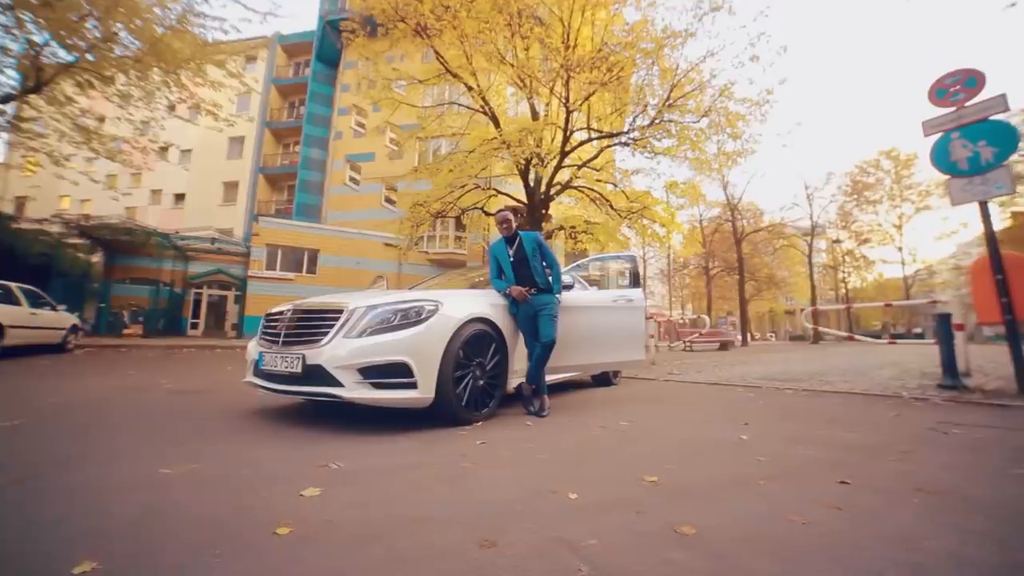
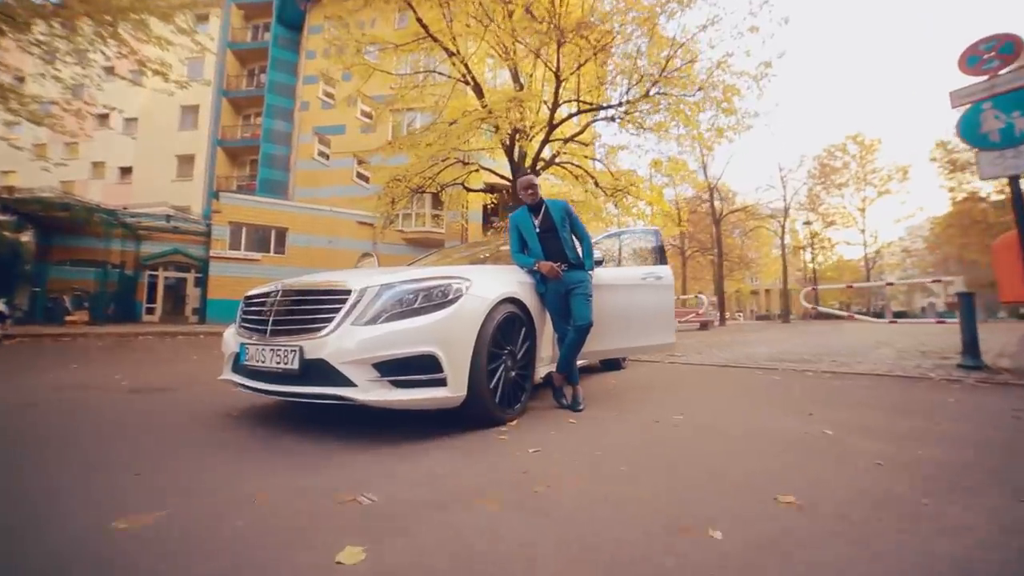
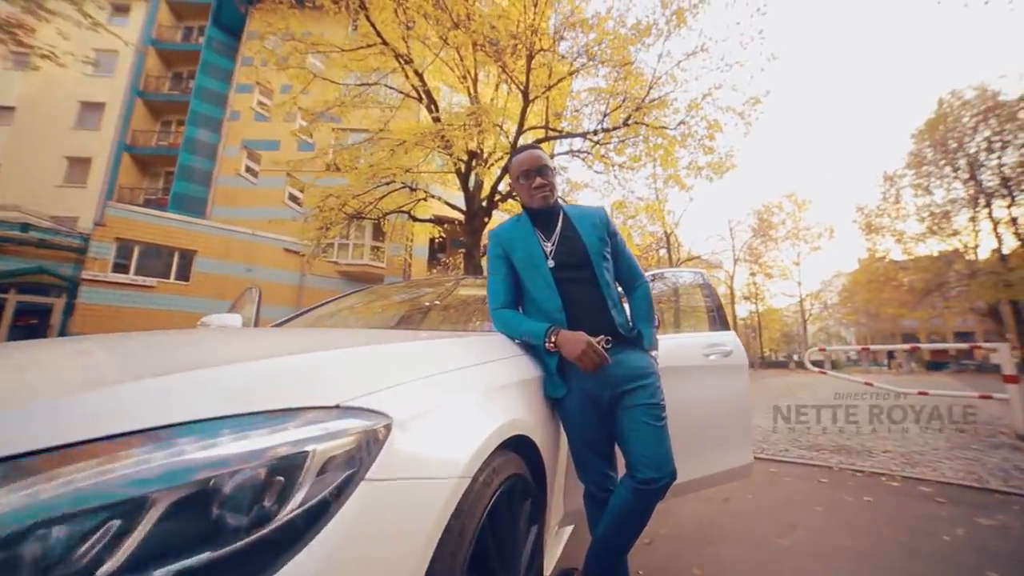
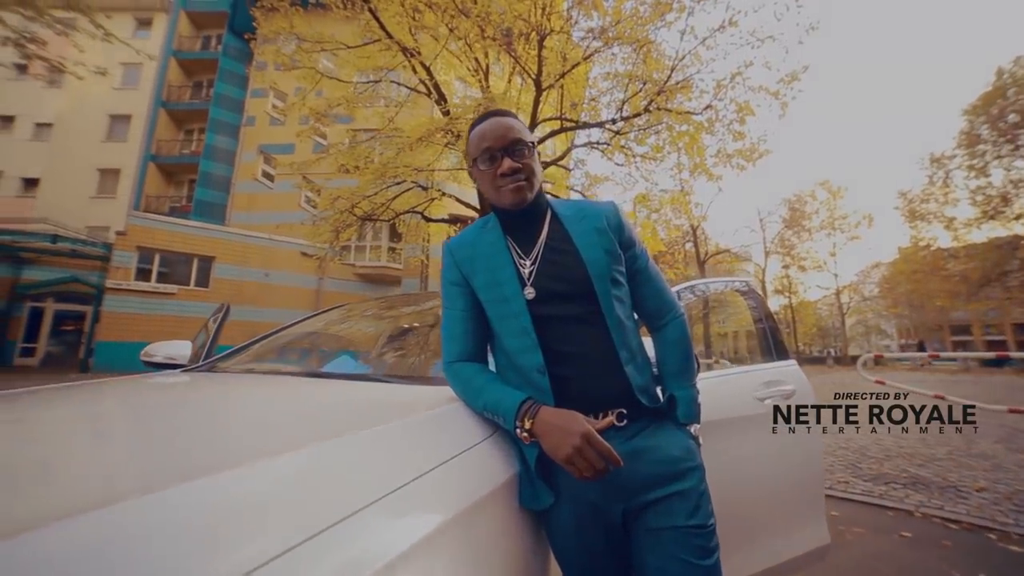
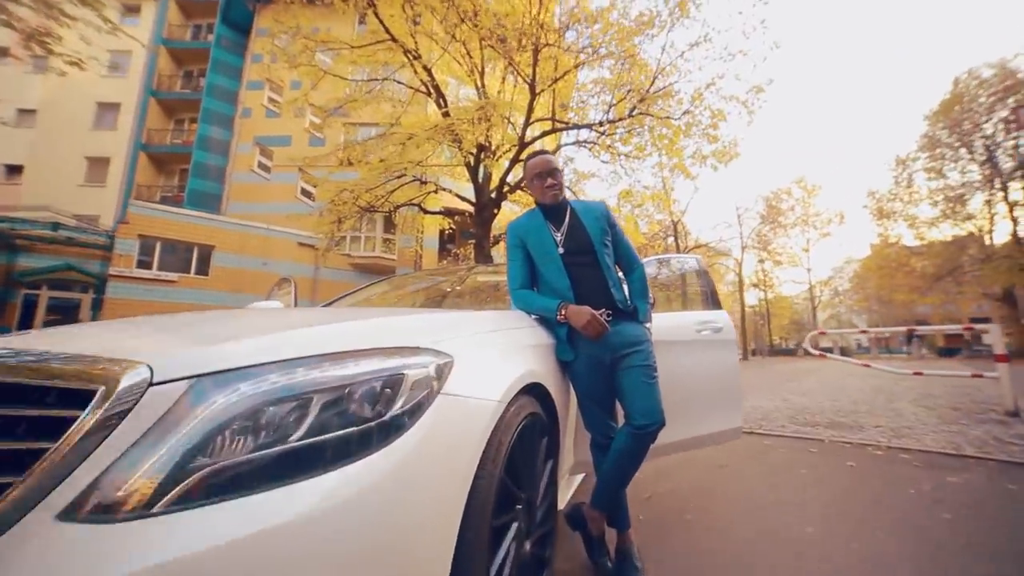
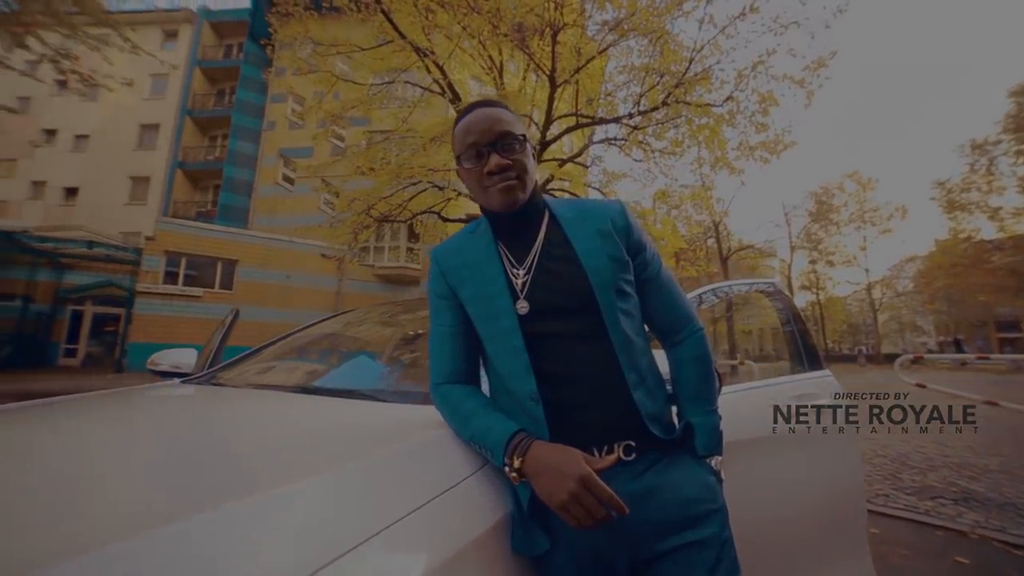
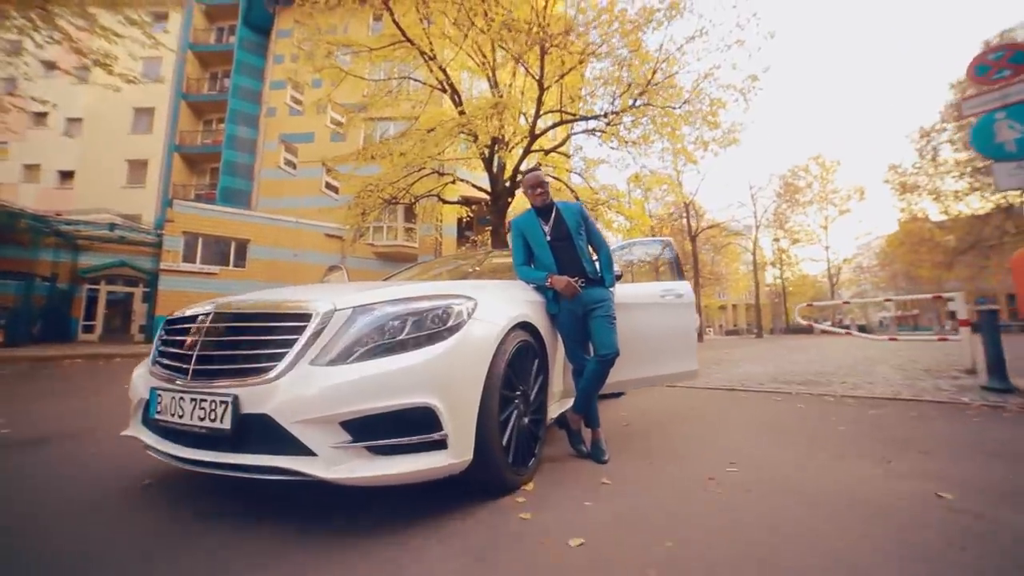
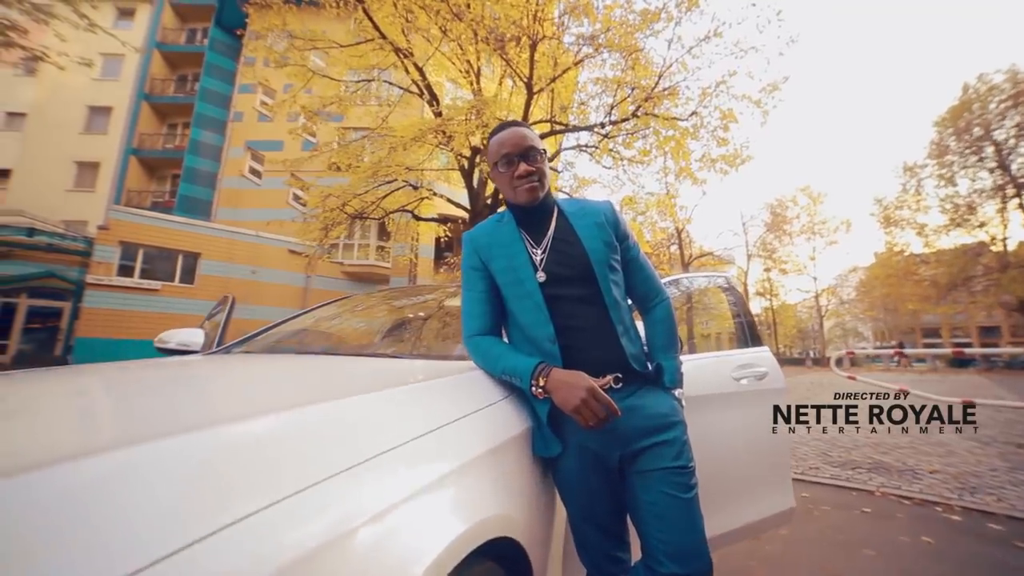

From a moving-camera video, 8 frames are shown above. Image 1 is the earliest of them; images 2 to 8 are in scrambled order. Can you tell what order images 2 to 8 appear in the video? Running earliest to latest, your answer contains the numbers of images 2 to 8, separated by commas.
2, 7, 5, 3, 8, 4, 6
